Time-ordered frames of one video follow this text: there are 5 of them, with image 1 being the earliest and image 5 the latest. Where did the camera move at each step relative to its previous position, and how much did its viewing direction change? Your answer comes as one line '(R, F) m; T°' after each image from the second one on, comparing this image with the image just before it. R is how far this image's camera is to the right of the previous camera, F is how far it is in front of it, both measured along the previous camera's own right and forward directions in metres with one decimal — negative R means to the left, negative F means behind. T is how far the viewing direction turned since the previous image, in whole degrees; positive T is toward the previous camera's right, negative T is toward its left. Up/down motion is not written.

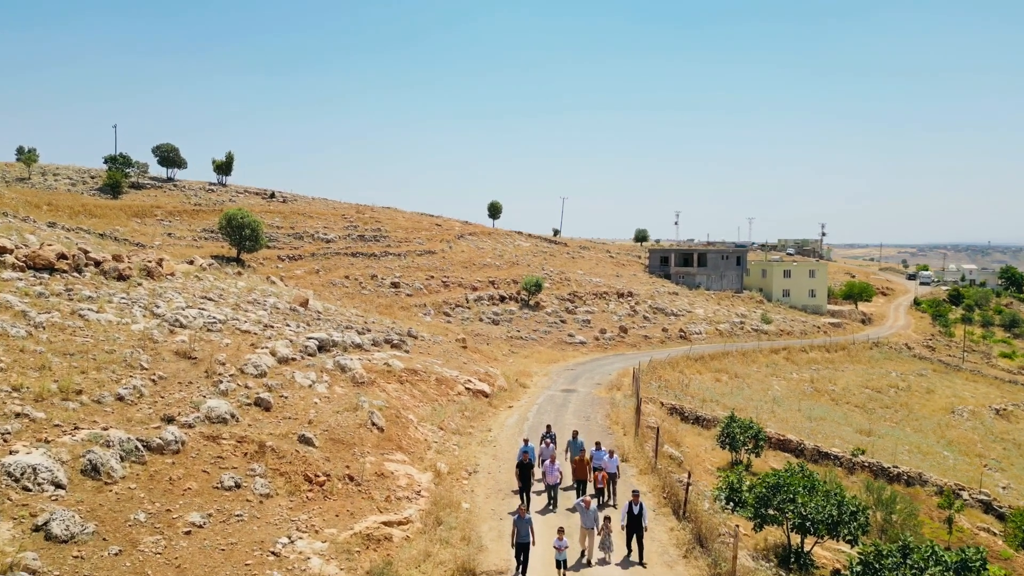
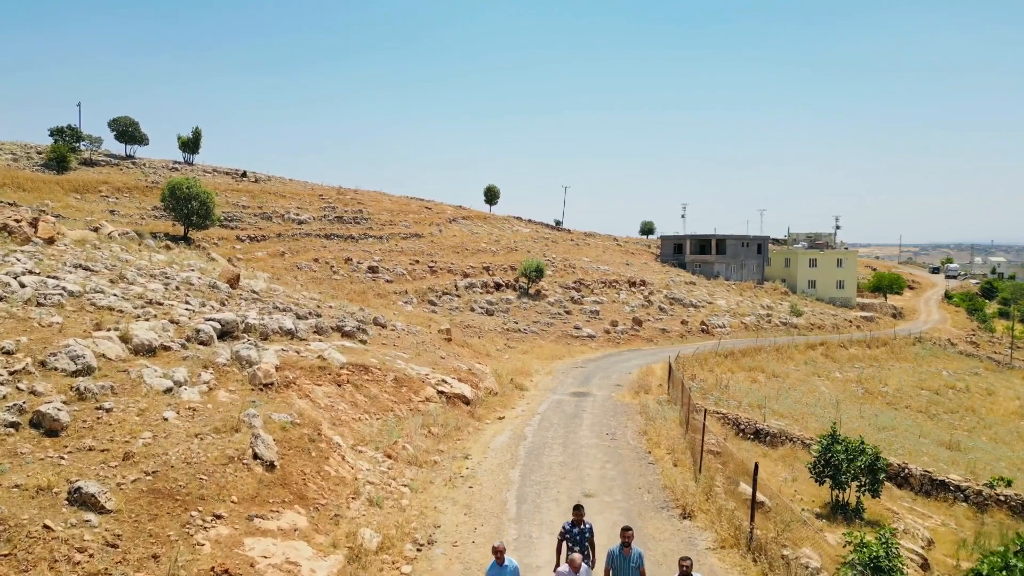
(+0.2, +7.4) m; 0°
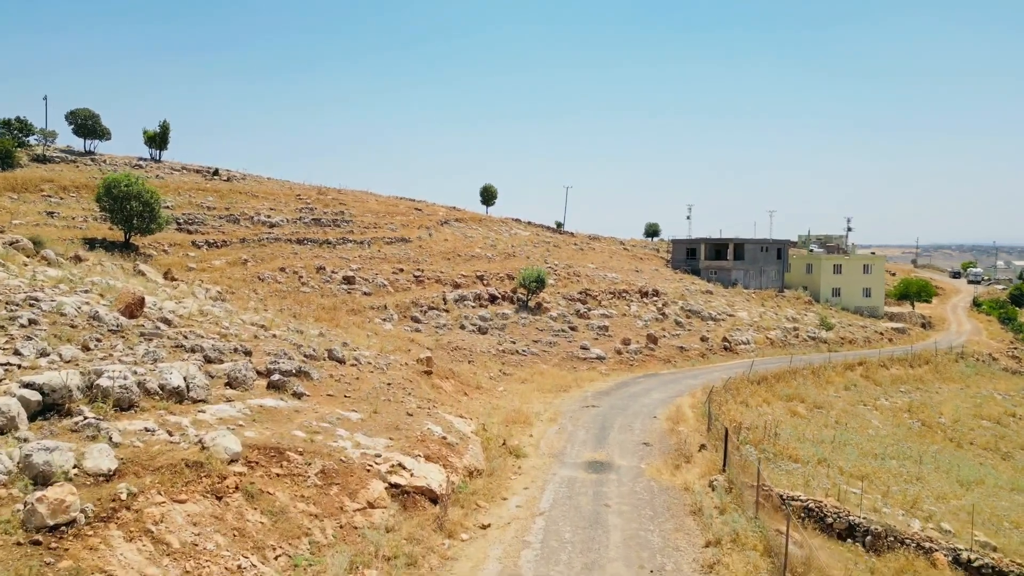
(+0.2, +5.9) m; 0°
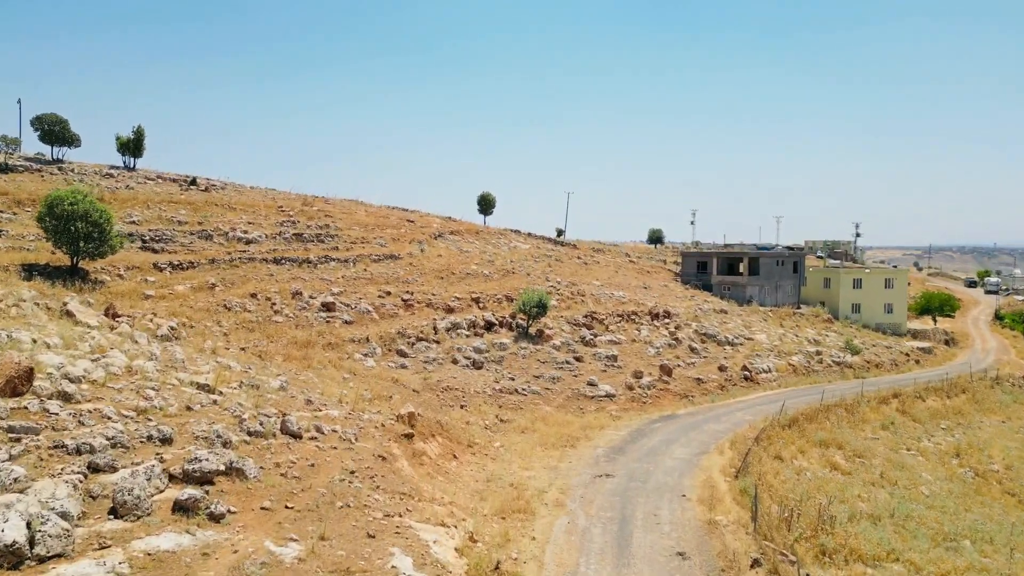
(+0.1, +4.1) m; 0°
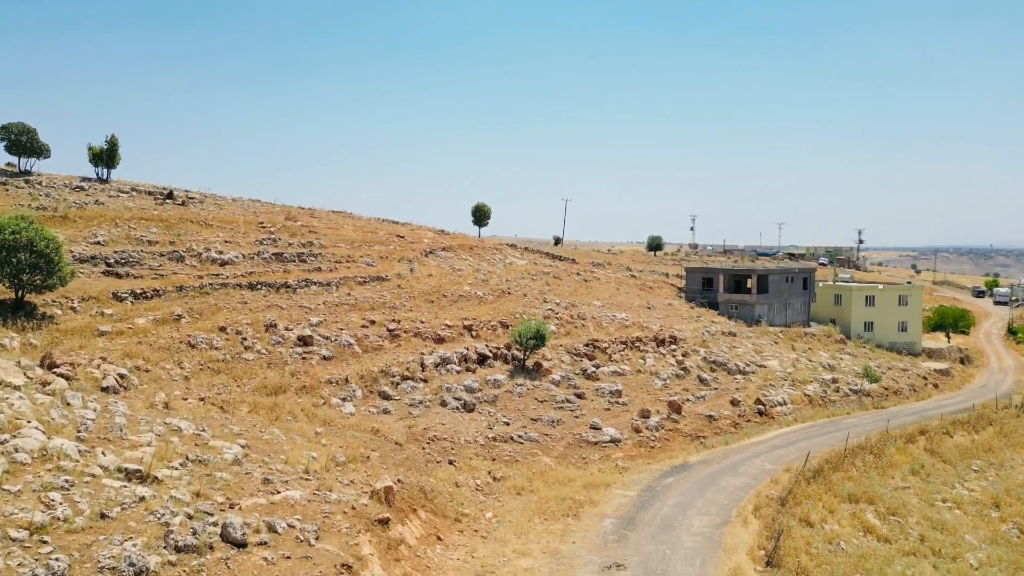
(+0.1, +3.1) m; 0°
